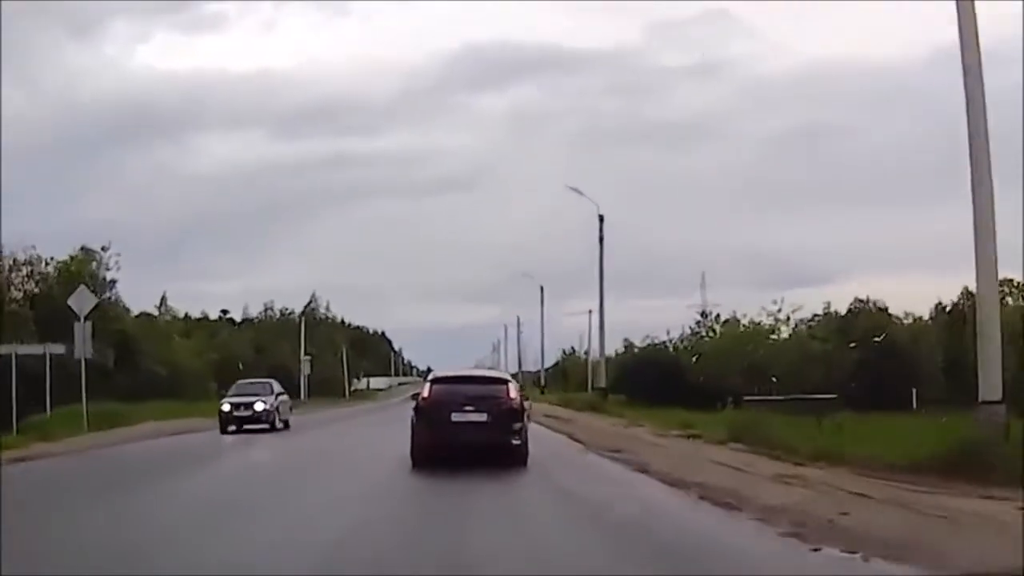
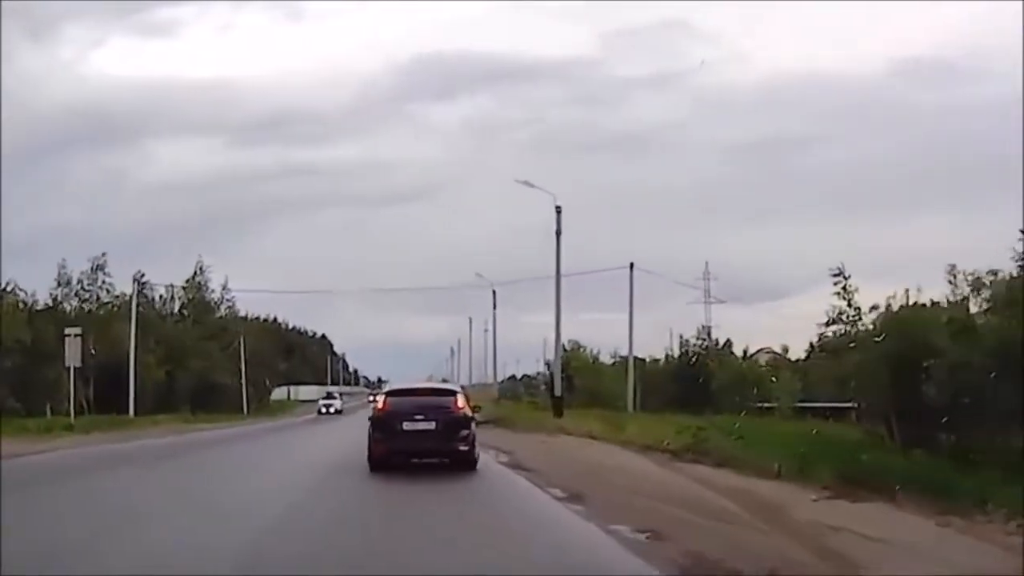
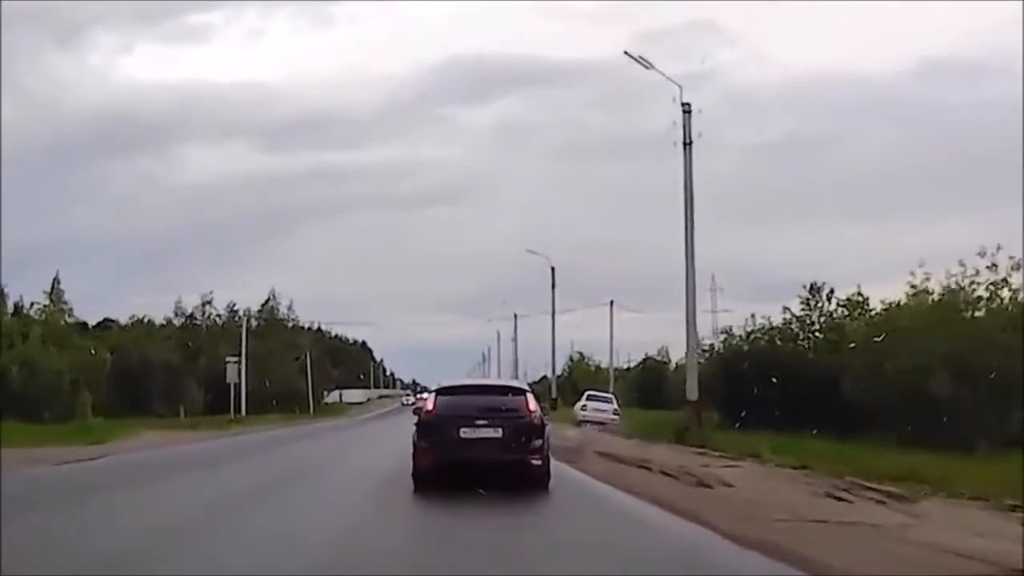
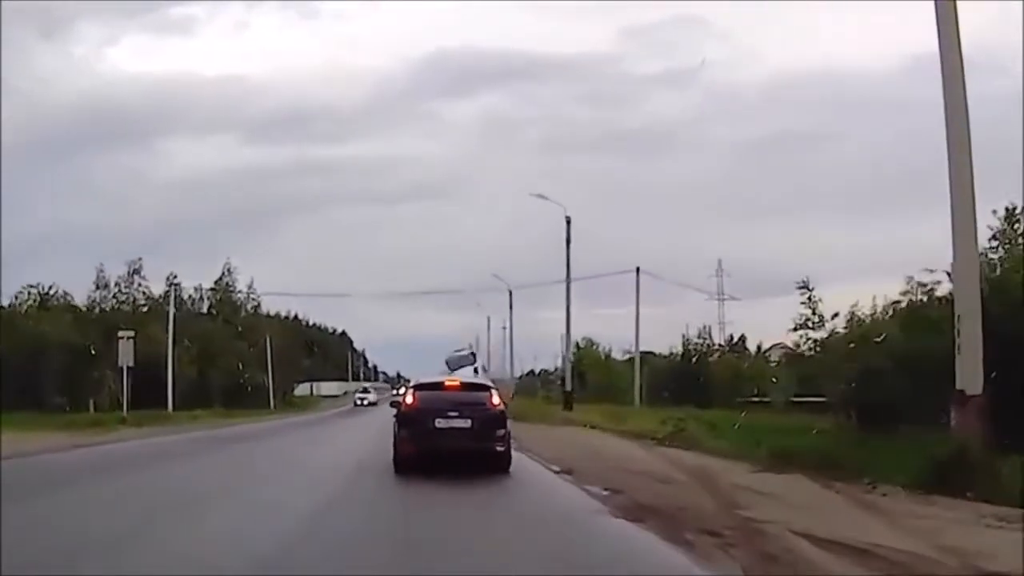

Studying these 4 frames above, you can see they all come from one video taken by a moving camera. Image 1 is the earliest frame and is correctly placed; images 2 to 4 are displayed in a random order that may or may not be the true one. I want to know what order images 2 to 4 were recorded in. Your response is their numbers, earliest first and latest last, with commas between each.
3, 4, 2
